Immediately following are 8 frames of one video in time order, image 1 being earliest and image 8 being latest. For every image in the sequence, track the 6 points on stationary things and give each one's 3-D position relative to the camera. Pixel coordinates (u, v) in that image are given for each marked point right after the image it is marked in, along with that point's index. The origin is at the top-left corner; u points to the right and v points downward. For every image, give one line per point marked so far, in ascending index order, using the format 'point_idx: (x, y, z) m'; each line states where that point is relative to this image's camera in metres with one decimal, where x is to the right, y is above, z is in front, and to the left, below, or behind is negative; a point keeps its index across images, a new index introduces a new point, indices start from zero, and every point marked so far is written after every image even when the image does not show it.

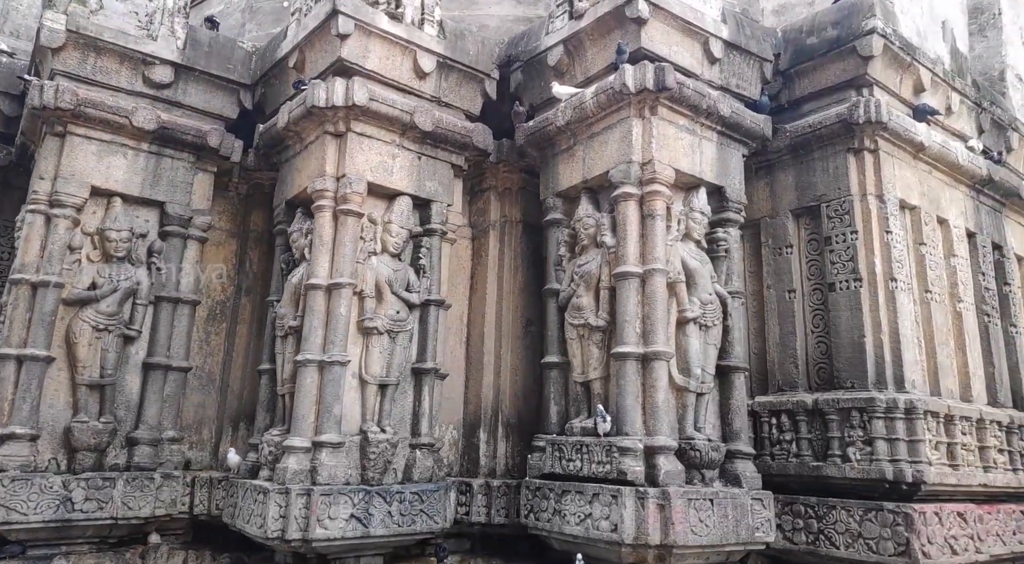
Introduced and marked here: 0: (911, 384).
0: (+2.9, -0.7, +6.2) m
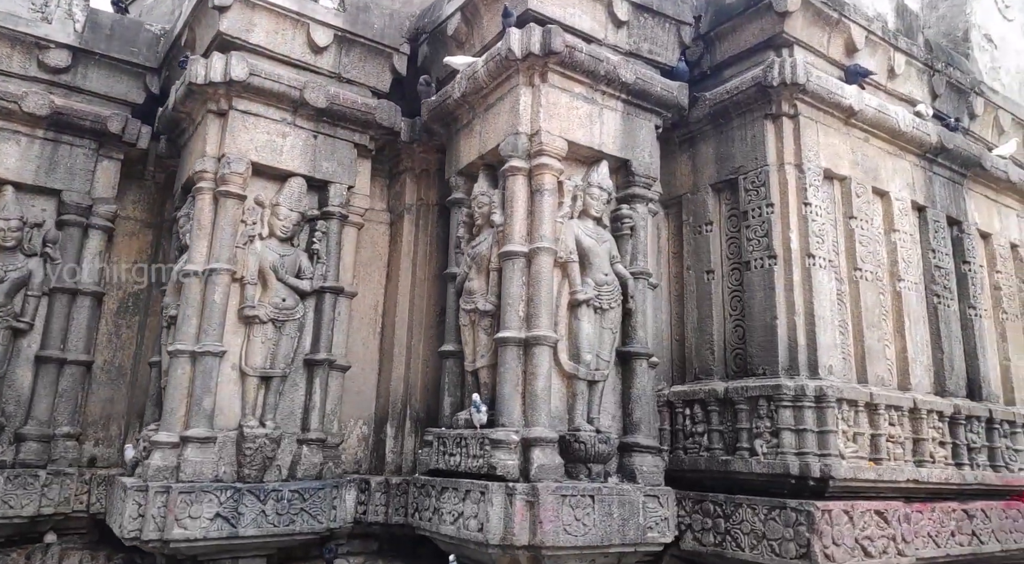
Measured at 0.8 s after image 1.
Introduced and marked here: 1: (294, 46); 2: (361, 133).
0: (+2.1, -0.6, +5.6) m
1: (-1.7, +1.8, +6.6) m
2: (-1.2, +1.2, +6.9) m
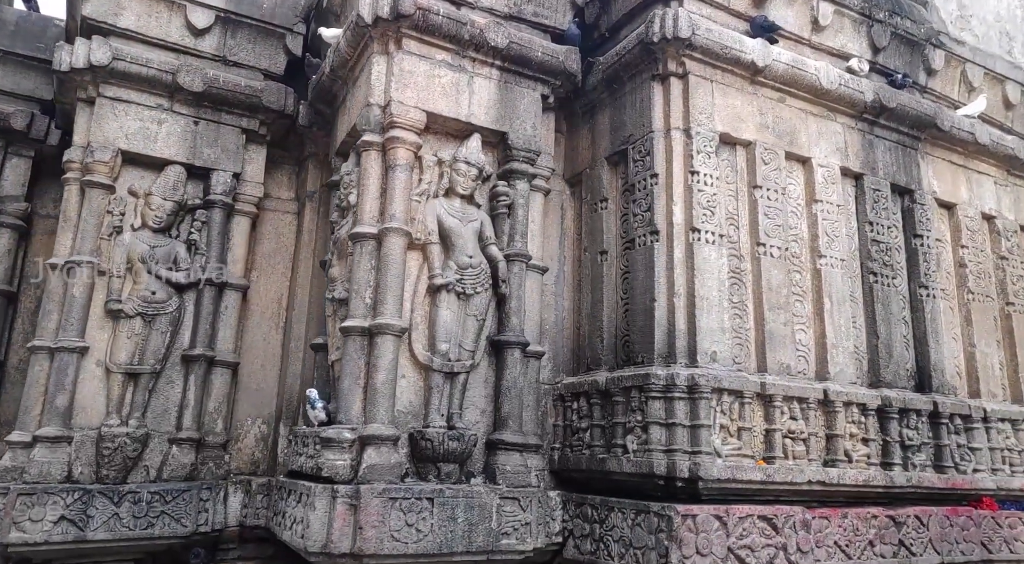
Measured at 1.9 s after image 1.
0: (+1.2, -0.4, +5.0) m
1: (-2.6, +1.9, +6.4) m
2: (-2.0, +1.3, +6.6) m
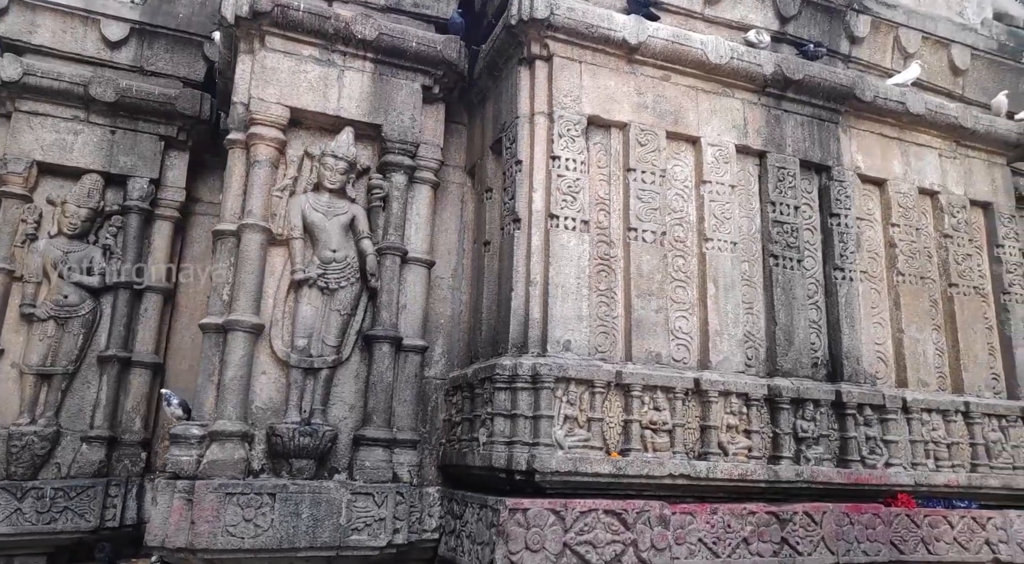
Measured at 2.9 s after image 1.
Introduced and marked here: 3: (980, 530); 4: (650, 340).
0: (+0.3, -0.4, +4.8) m
1: (-3.3, +1.9, +6.6) m
2: (-2.8, +1.3, +6.8) m
3: (+3.0, -1.6, +5.5) m
4: (+0.8, -0.3, +5.1) m
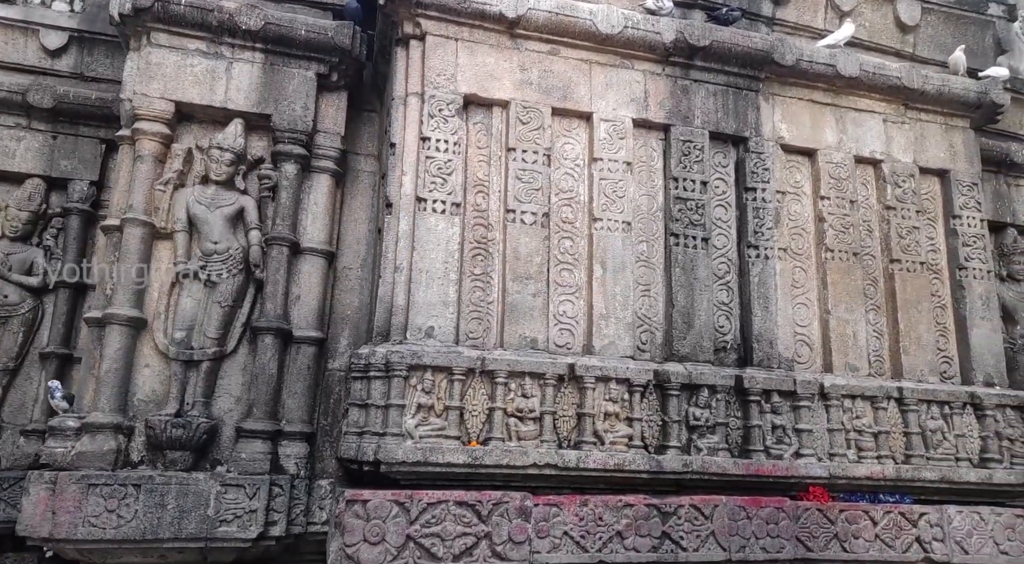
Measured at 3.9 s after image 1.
0: (-0.5, -0.3, +4.6) m
1: (-3.9, +1.9, +6.9) m
2: (-3.3, +1.3, +7.0) m
3: (+2.4, -1.5, +5.0) m
4: (+0.1, -0.2, +4.8) m
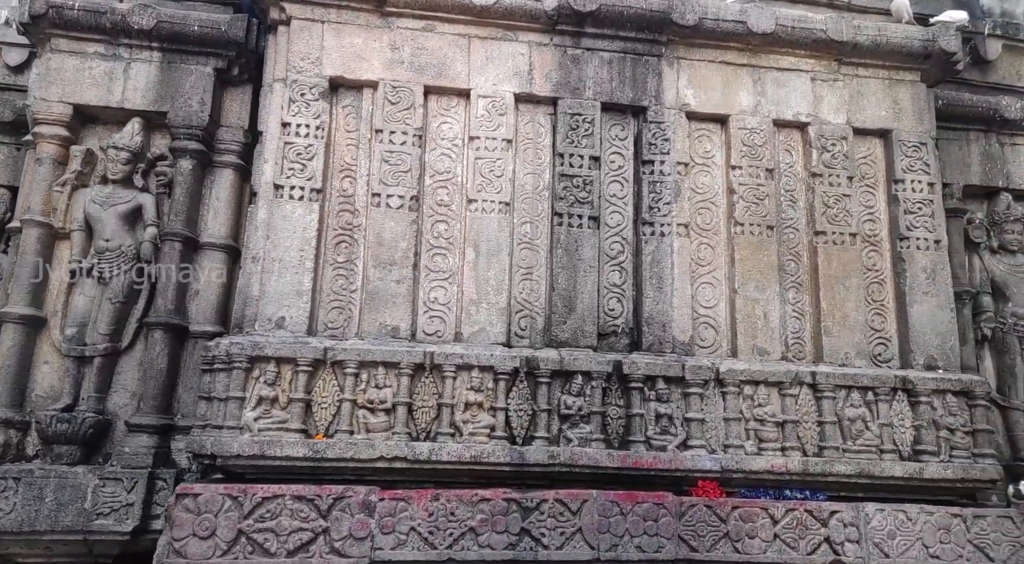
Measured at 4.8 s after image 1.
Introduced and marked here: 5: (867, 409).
0: (-1.3, -0.2, +4.5) m
1: (-4.5, +1.8, +7.2) m
2: (-3.8, +1.3, +7.2) m
3: (+1.6, -1.3, +4.5) m
4: (-0.7, -0.2, +4.7) m
5: (+2.0, -0.7, +4.7) m
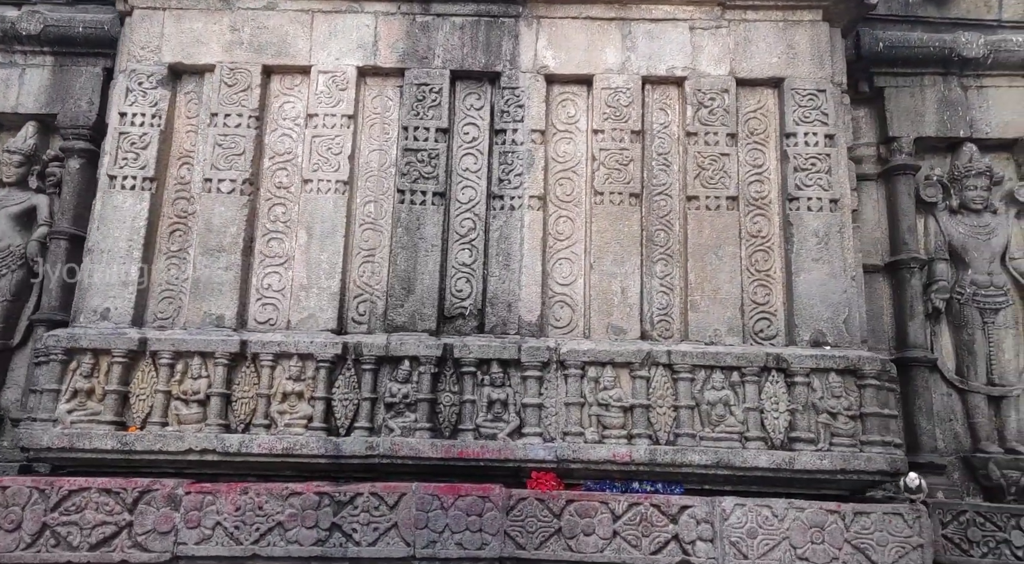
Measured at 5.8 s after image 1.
0: (-2.2, -0.2, +4.5) m
1: (-5.0, +1.7, +7.6) m
2: (-4.4, +1.2, +7.6) m
3: (+0.7, -1.1, +4.0) m
4: (-1.6, -0.1, +4.5) m
5: (+1.1, -0.5, +4.2) m
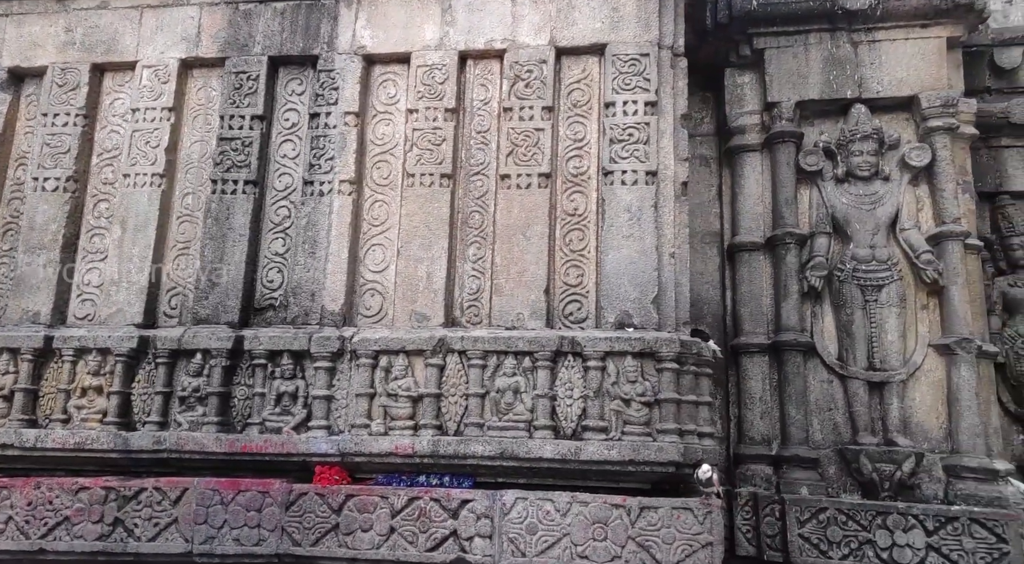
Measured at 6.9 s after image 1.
0: (-3.2, -0.2, +4.6) m
1: (-5.6, +1.7, +8.1) m
2: (-5.0, +1.1, +7.9) m
3: (-0.3, -1.1, +3.8) m
4: (-2.6, -0.1, +4.6) m
5: (+0.1, -0.5, +3.9) m
